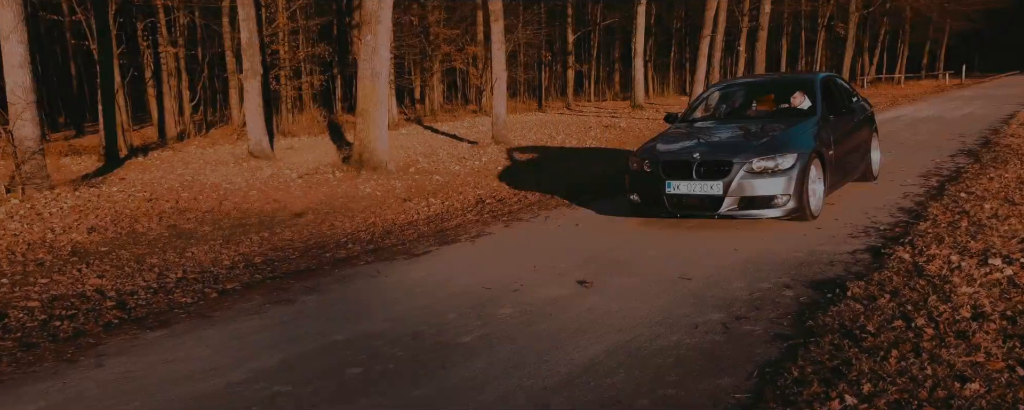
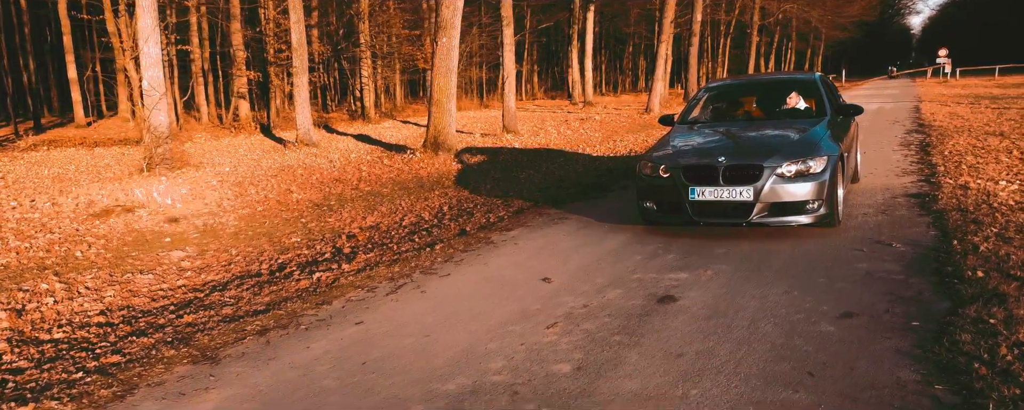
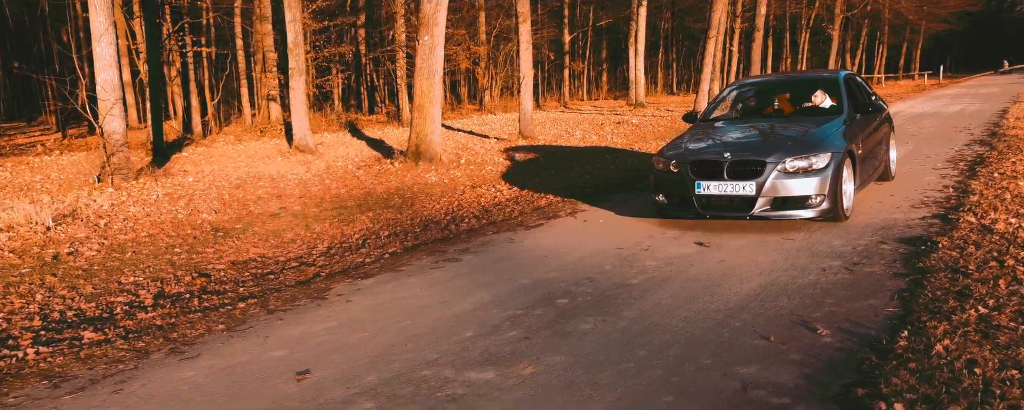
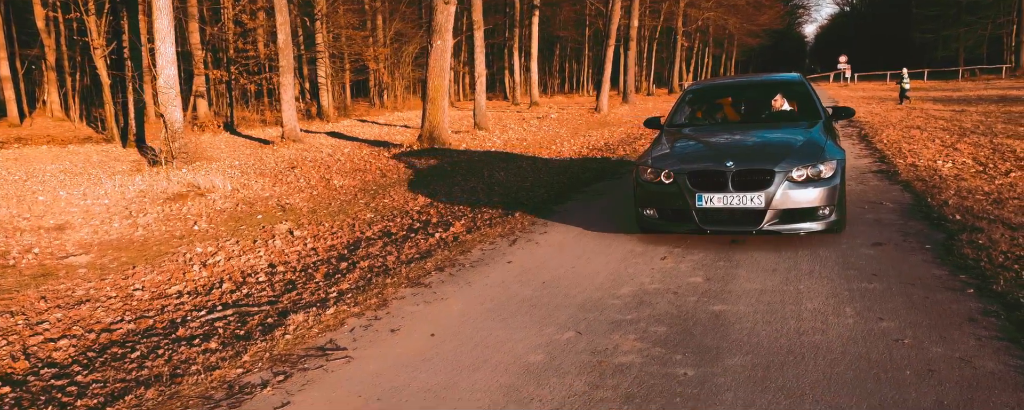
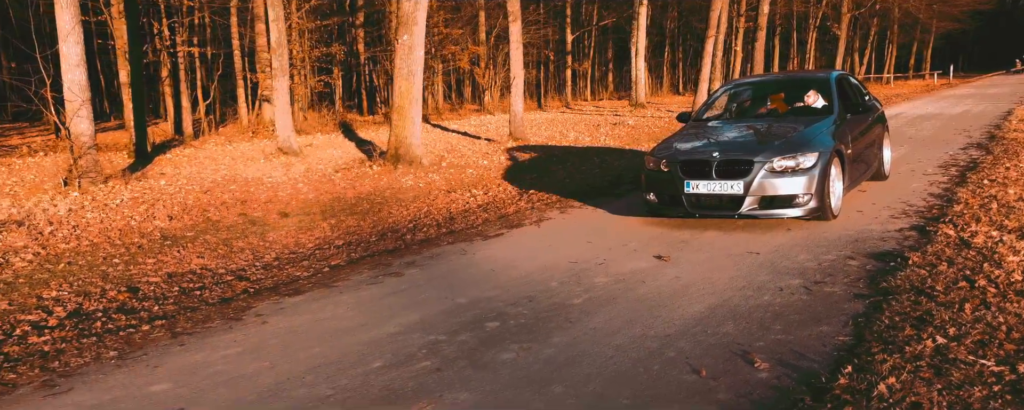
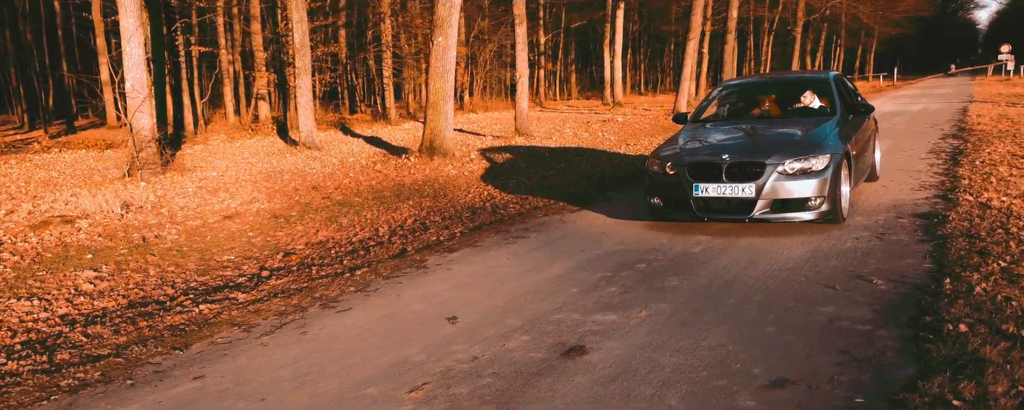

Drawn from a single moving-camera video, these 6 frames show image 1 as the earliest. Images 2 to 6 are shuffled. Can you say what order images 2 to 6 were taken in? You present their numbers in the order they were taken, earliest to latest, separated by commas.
5, 3, 6, 2, 4
